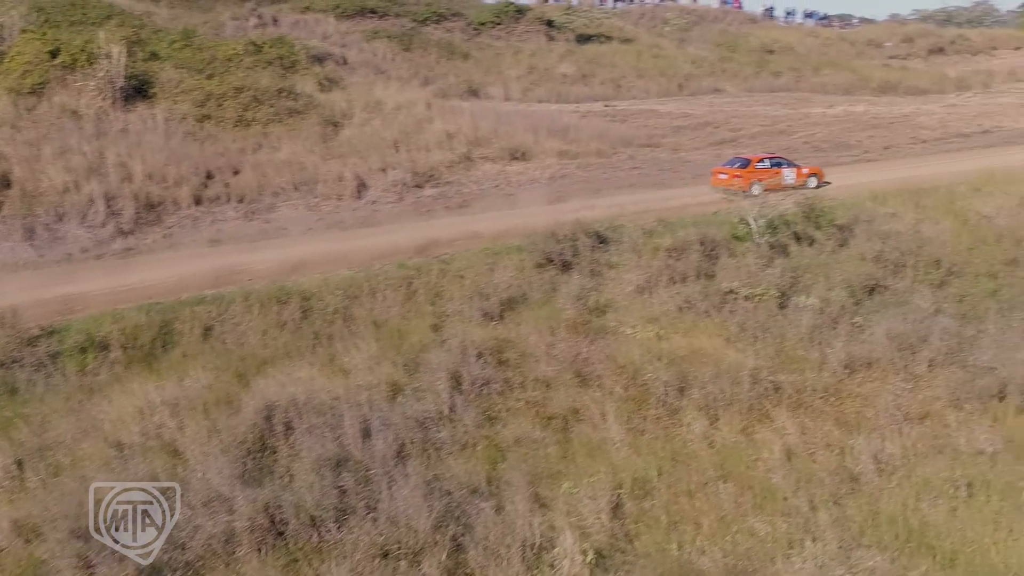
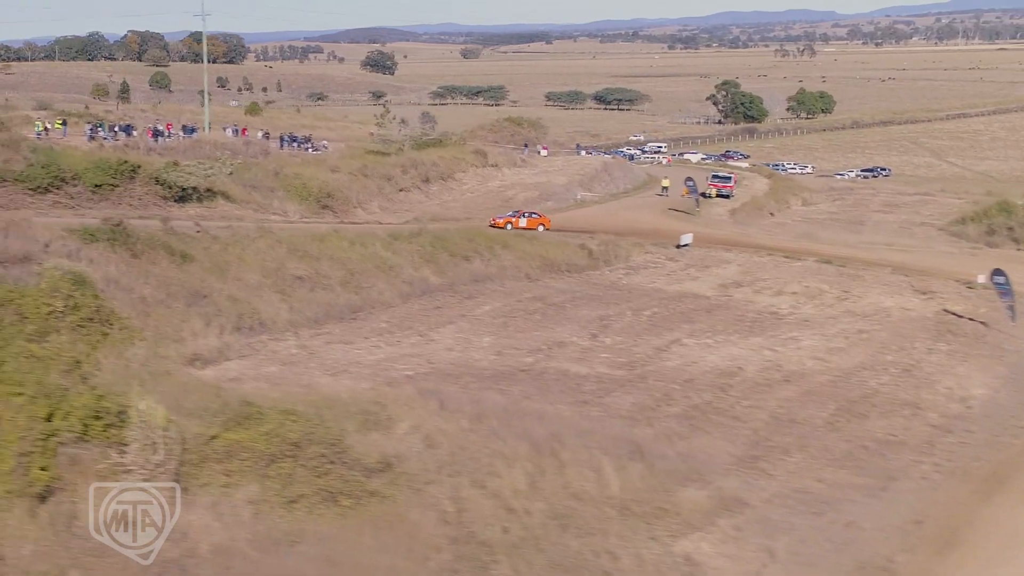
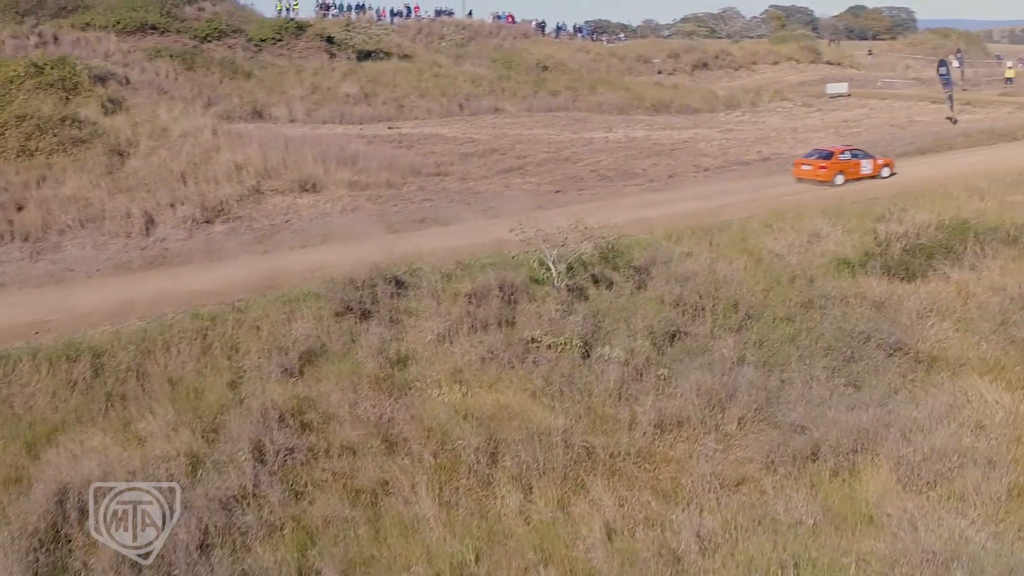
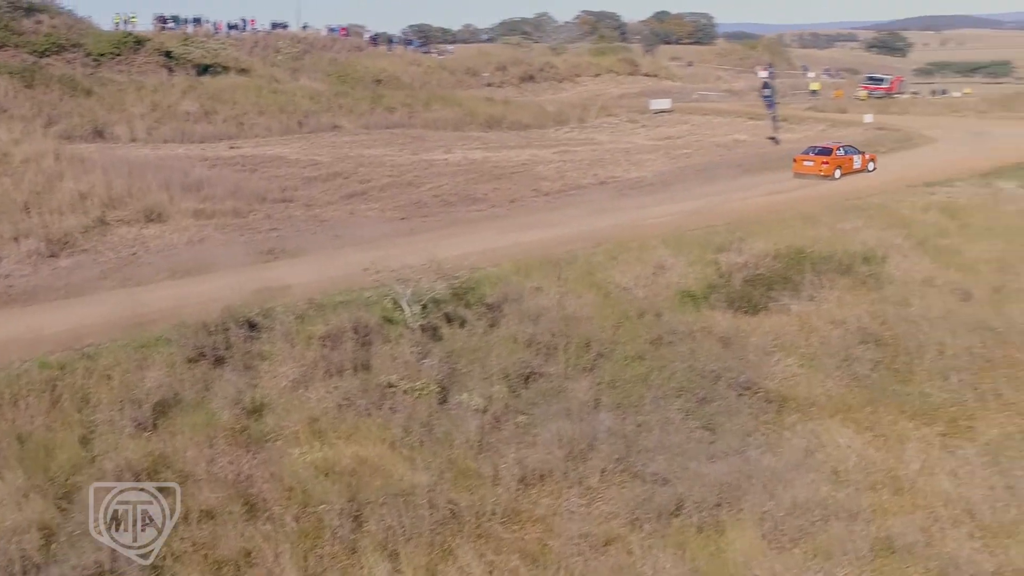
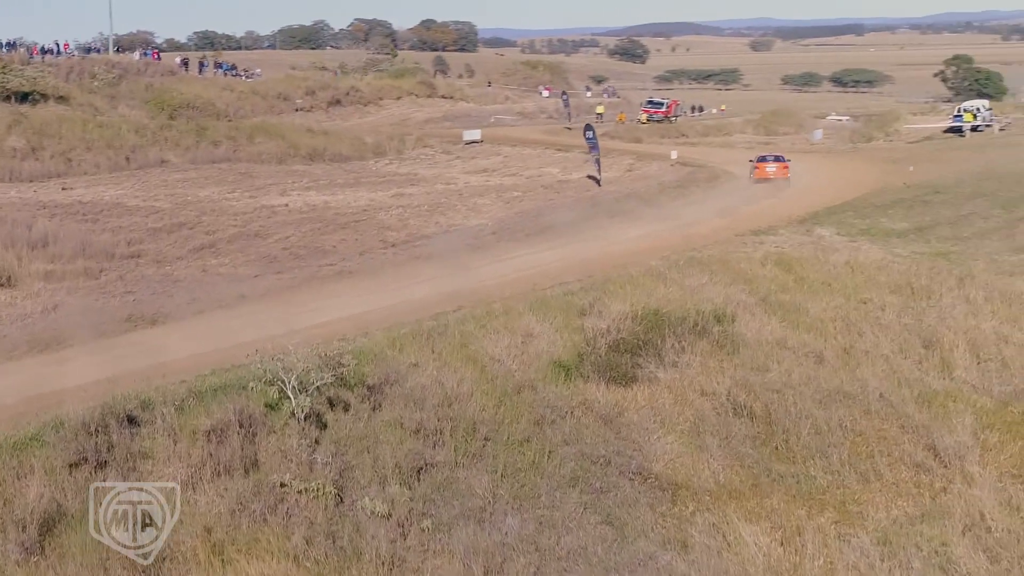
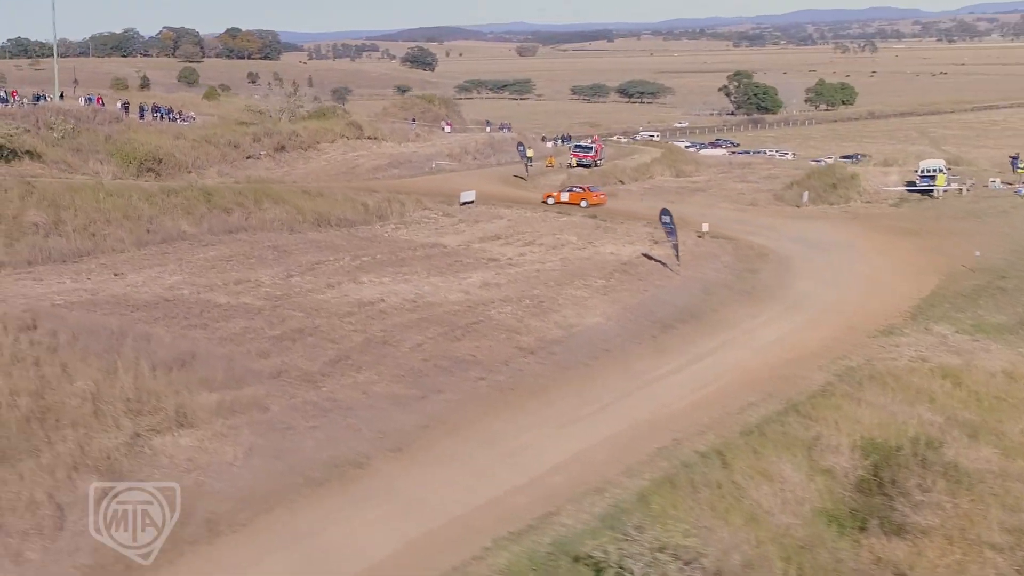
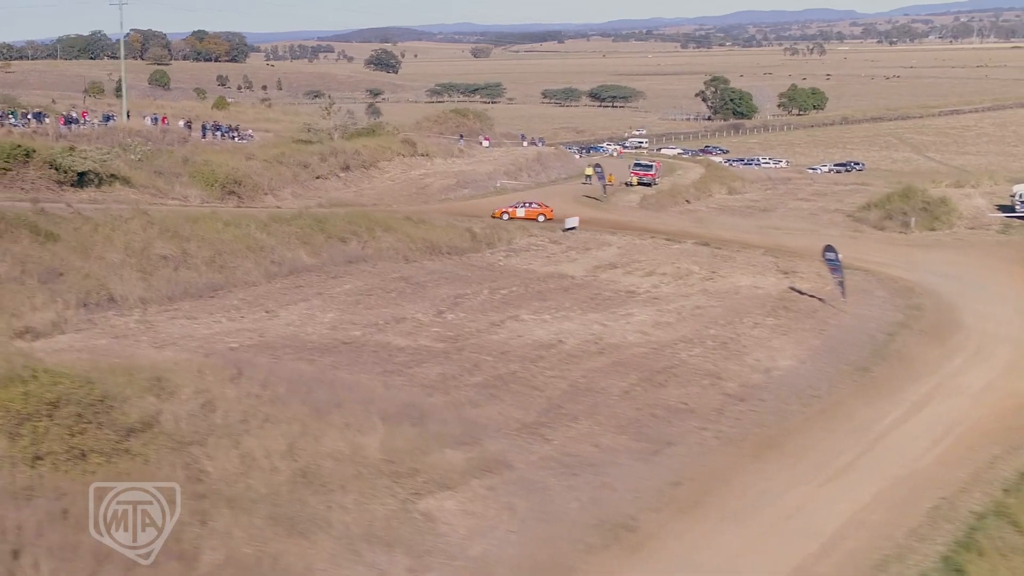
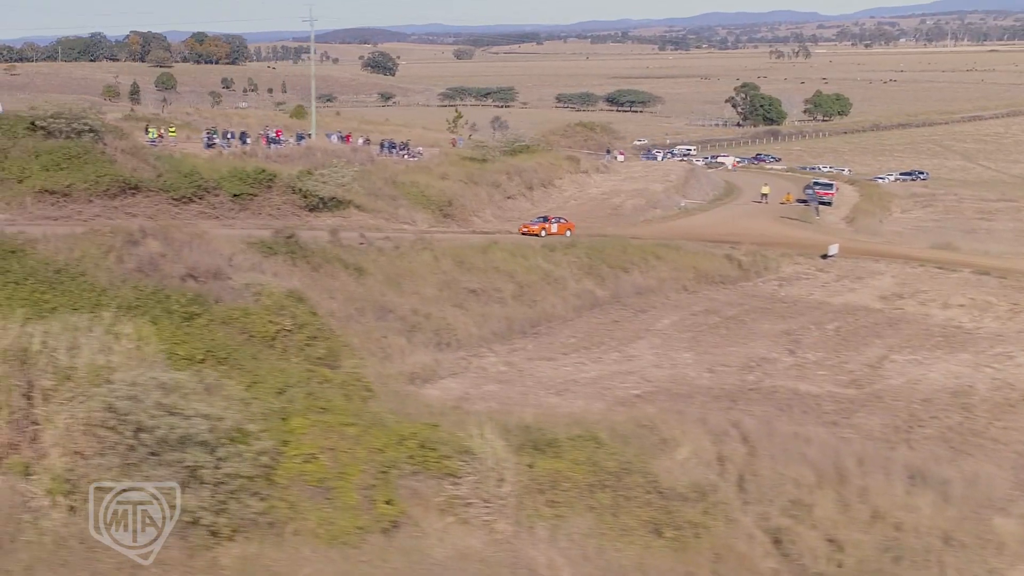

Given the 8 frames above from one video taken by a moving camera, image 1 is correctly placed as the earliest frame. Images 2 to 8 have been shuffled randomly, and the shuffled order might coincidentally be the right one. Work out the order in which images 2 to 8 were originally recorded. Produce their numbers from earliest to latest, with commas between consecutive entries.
3, 4, 5, 6, 7, 2, 8
